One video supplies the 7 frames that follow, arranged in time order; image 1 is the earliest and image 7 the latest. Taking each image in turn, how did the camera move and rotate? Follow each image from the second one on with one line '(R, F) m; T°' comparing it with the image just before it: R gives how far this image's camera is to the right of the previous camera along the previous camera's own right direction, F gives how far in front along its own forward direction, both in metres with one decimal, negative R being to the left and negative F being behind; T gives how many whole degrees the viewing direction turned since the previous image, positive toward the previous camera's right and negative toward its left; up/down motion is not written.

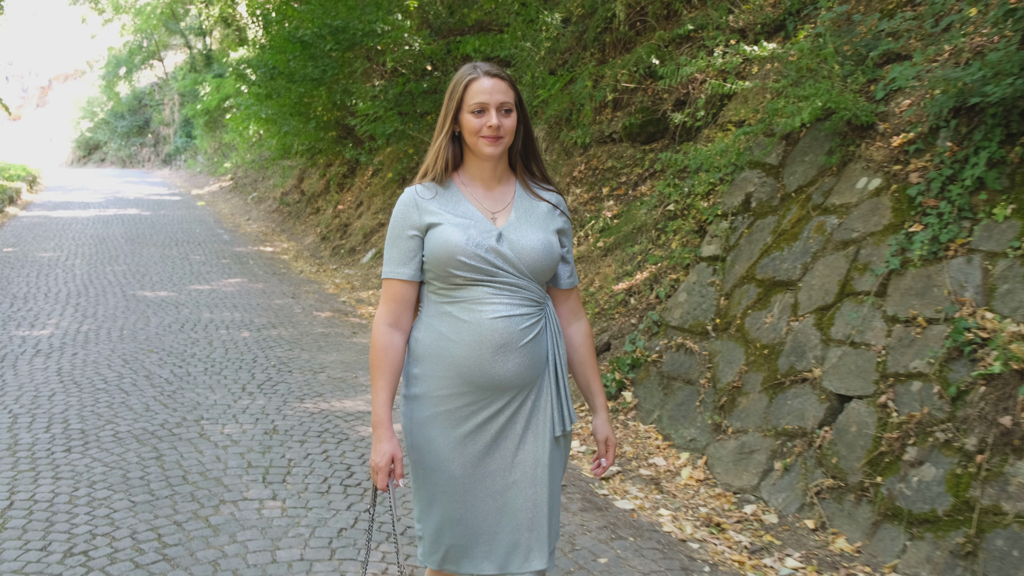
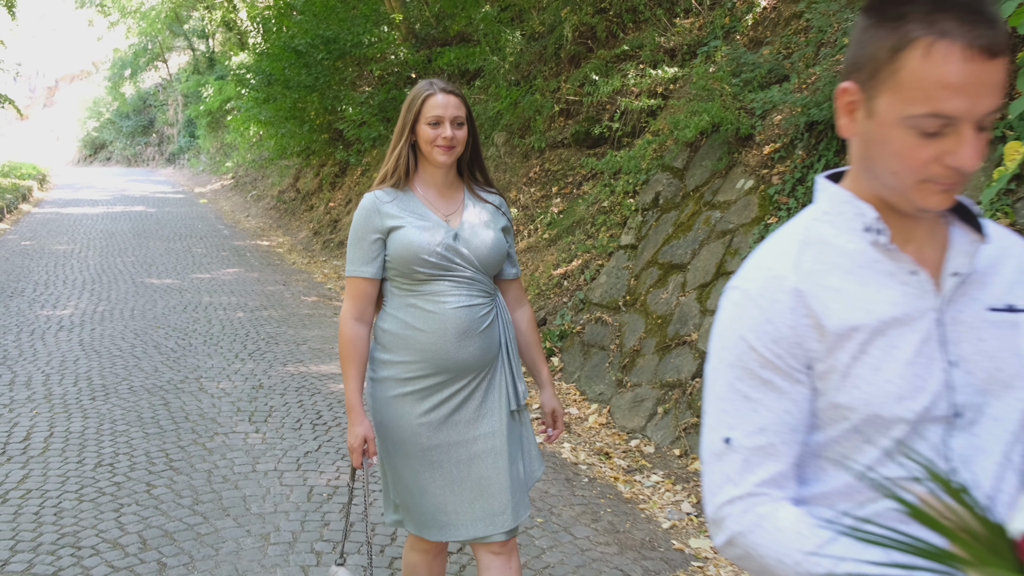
(+0.4, -1.0) m; 0°
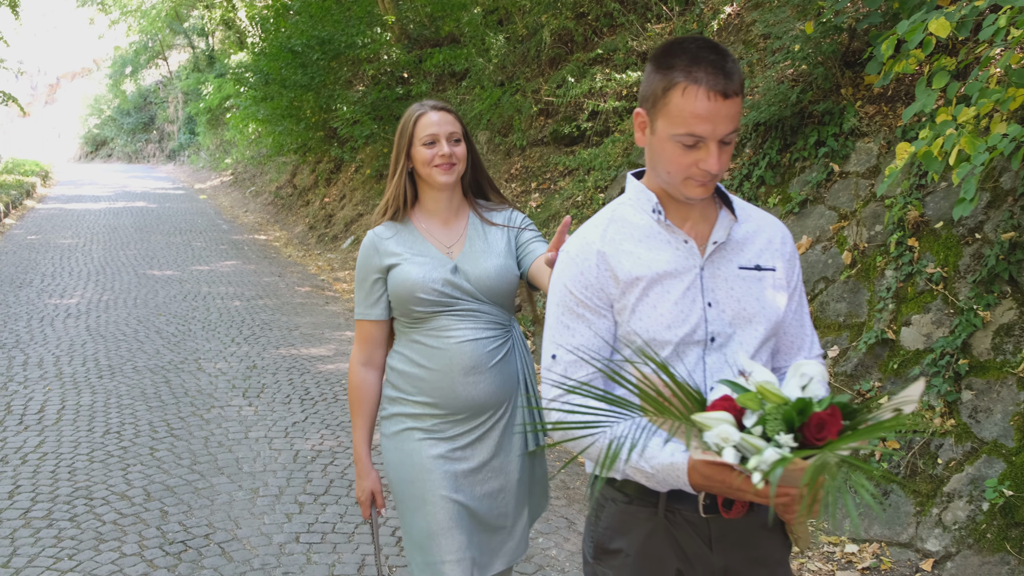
(+0.2, -0.5) m; 0°
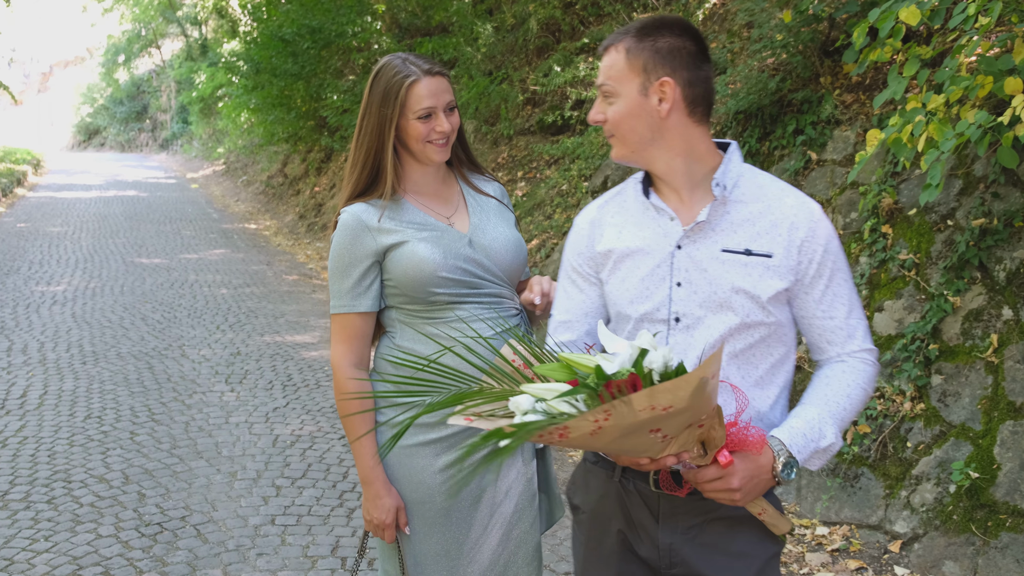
(+0.1, 0.0) m; 0°
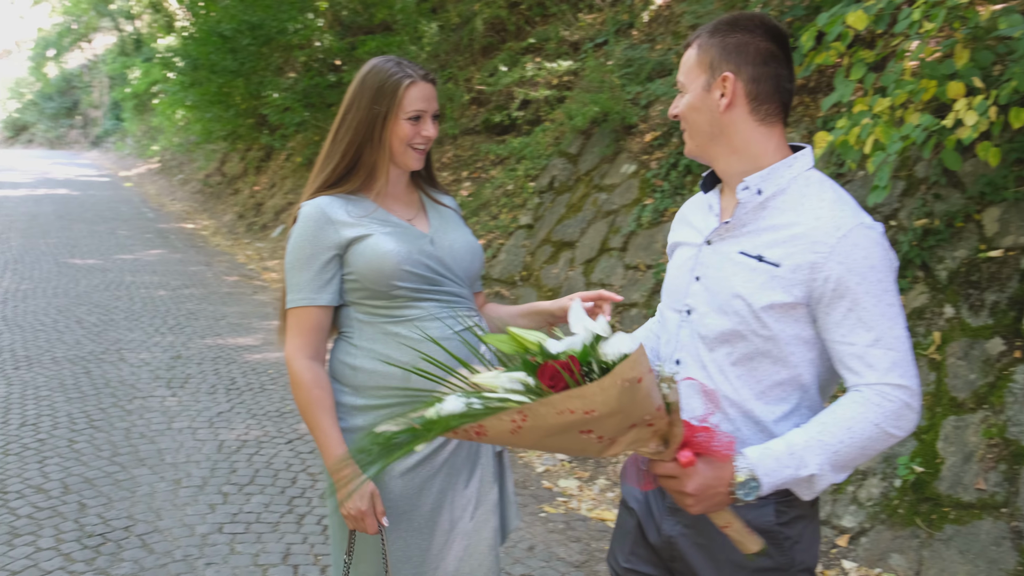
(-0.1, +0.1) m; +4°
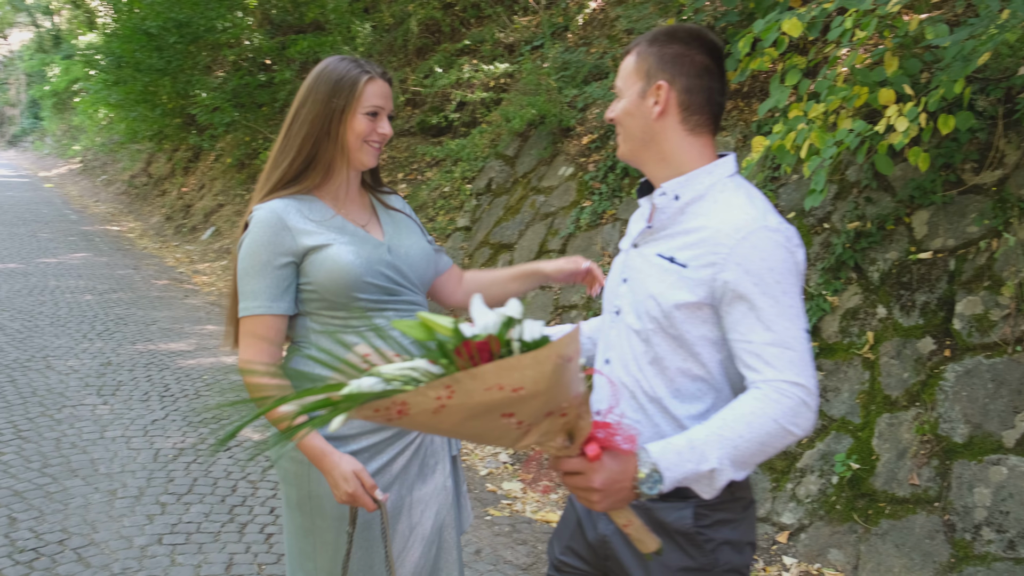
(0.0, +0.1) m; +5°
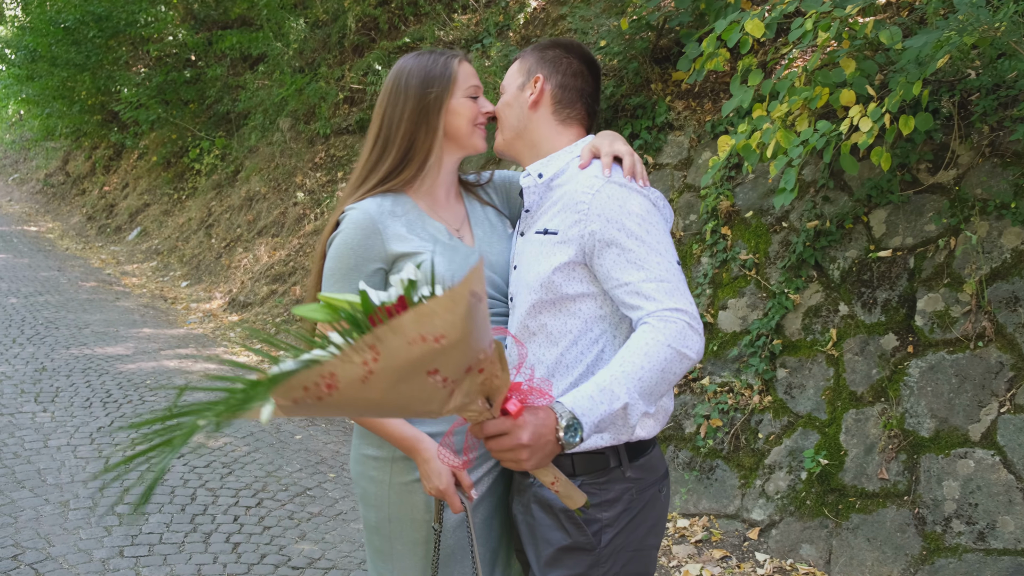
(-0.1, +0.1) m; +5°
